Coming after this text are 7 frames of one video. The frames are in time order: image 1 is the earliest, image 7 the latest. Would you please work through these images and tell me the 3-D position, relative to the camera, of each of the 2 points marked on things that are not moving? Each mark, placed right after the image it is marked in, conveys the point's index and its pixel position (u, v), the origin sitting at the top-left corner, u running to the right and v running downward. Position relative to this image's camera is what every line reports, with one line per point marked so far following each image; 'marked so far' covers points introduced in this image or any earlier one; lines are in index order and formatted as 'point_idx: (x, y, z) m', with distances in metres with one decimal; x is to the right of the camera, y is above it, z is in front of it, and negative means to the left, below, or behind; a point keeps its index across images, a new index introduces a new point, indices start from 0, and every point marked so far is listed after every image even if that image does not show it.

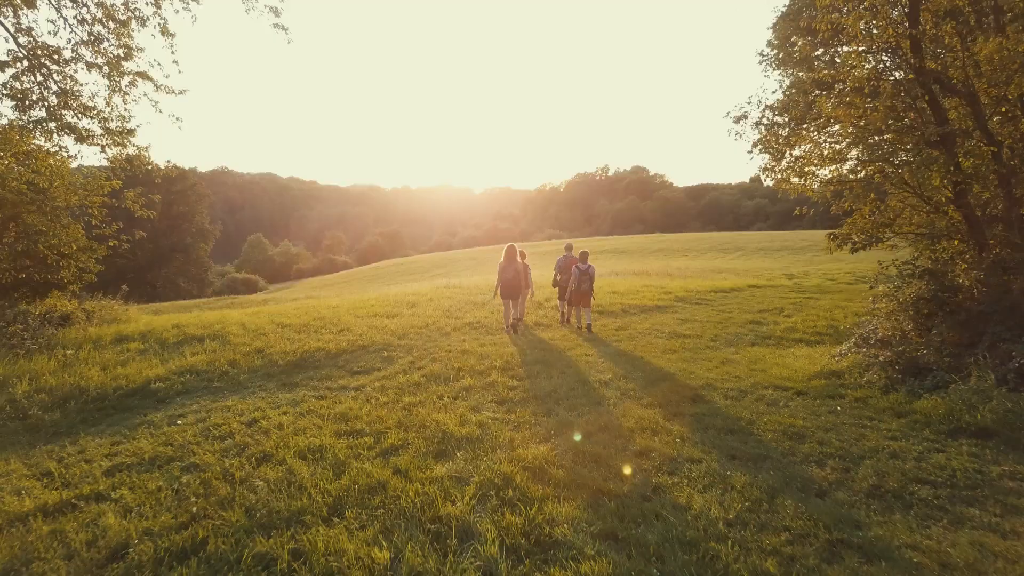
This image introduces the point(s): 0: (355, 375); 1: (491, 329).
0: (-2.2, -1.3, +11.4) m
1: (-0.4, -0.8, +15.5) m
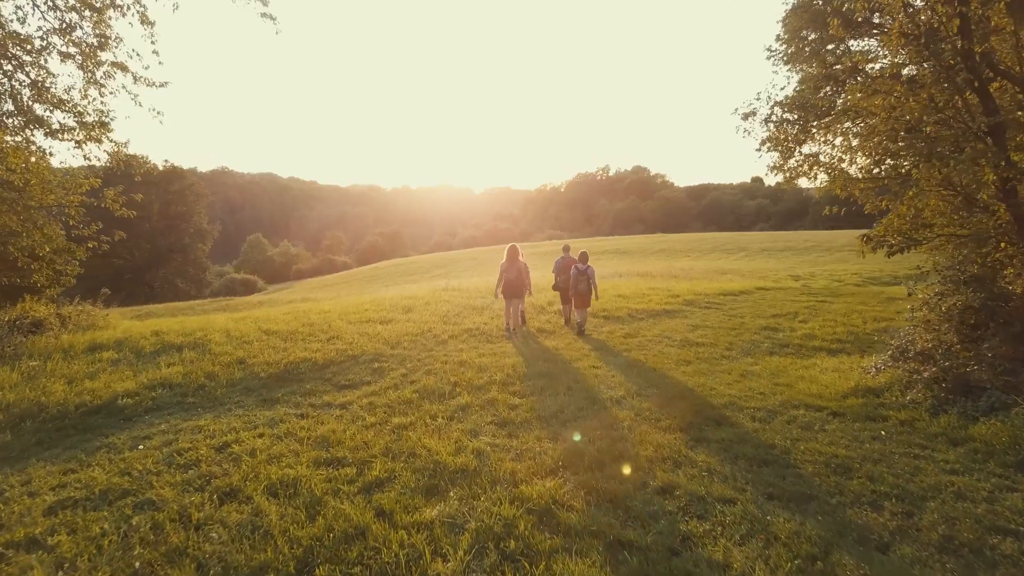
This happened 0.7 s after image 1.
0: (-2.2, -1.4, +10.5) m
1: (-0.4, -0.9, +14.5) m
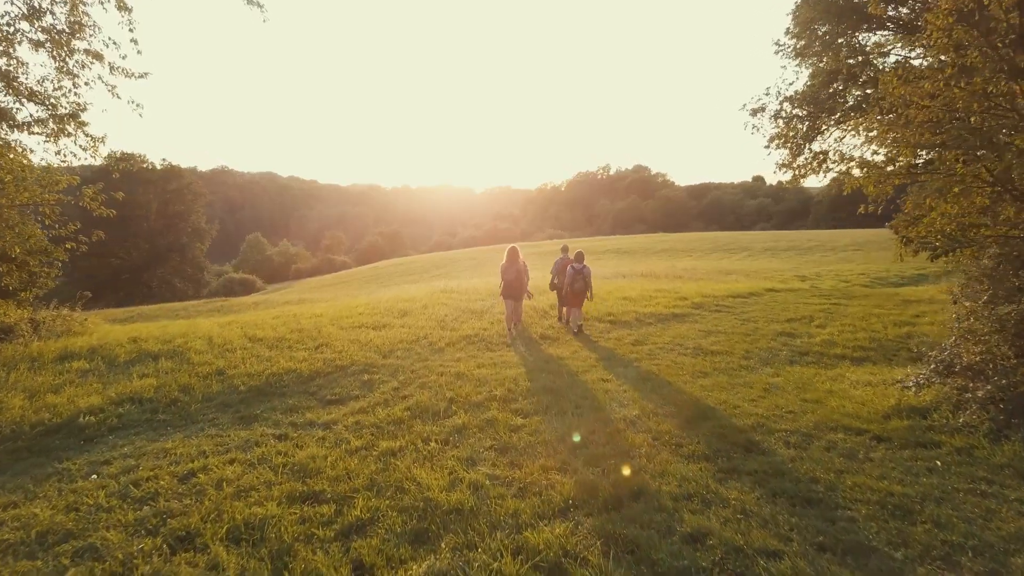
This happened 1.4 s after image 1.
0: (-2.2, -1.5, +9.5) m
1: (-0.4, -1.0, +13.6) m
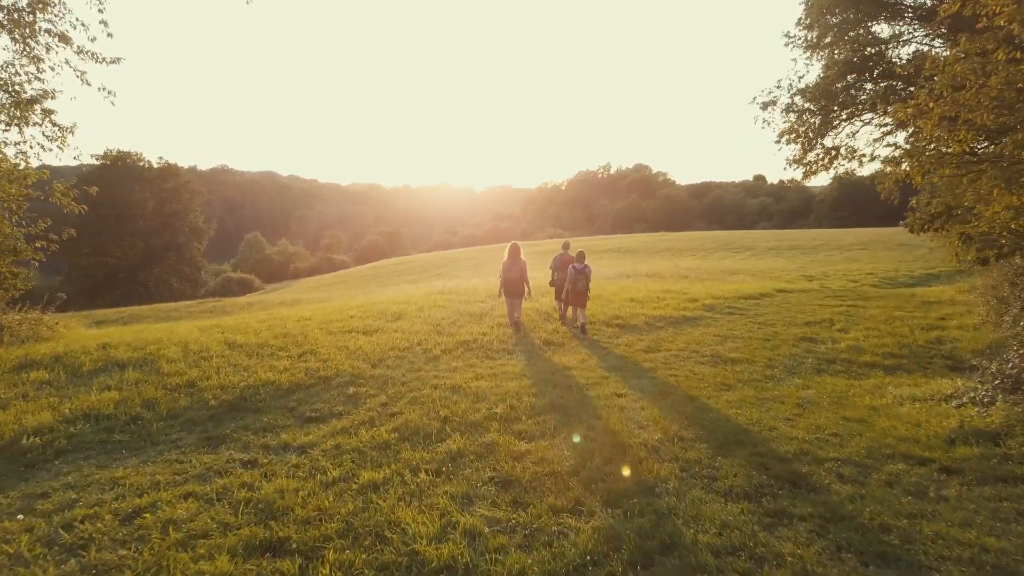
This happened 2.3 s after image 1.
0: (-2.2, -1.5, +8.4) m
1: (-0.3, -1.0, +12.5) m
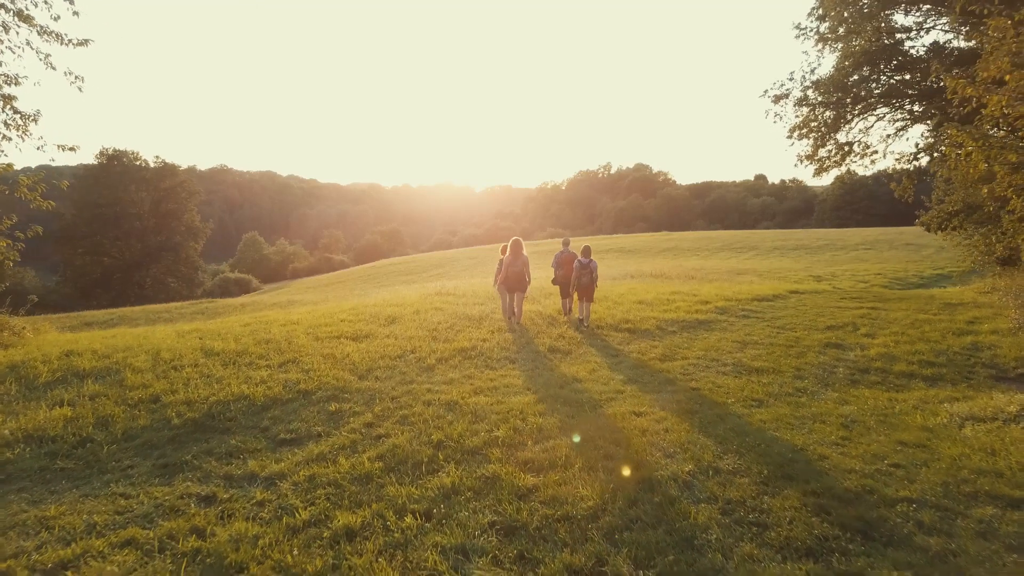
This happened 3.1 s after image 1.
0: (-2.1, -1.5, +7.3) m
1: (-0.3, -1.0, +11.4) m
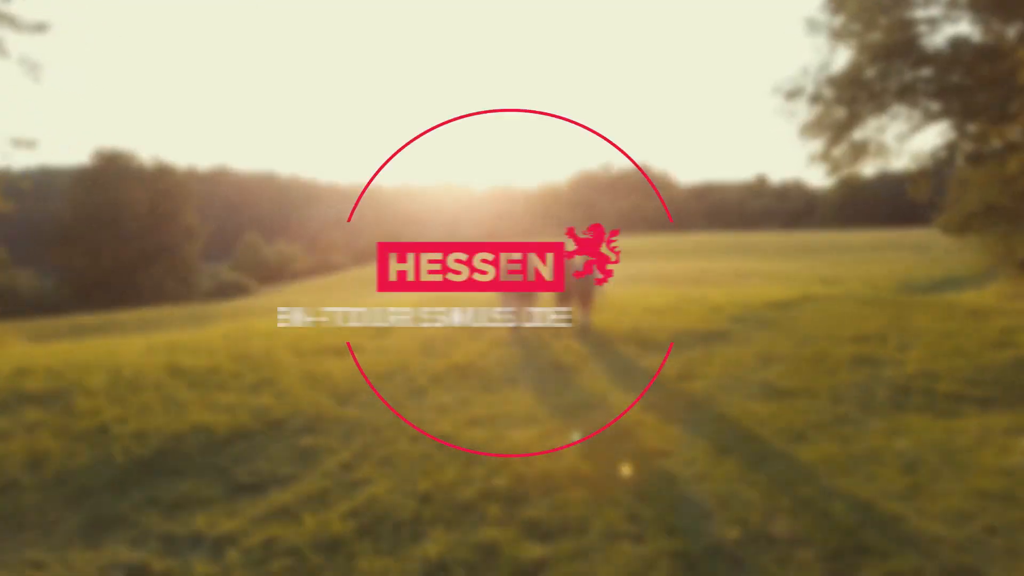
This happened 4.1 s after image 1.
0: (-2.1, -1.7, +6.1) m
1: (-0.3, -1.2, +10.2) m
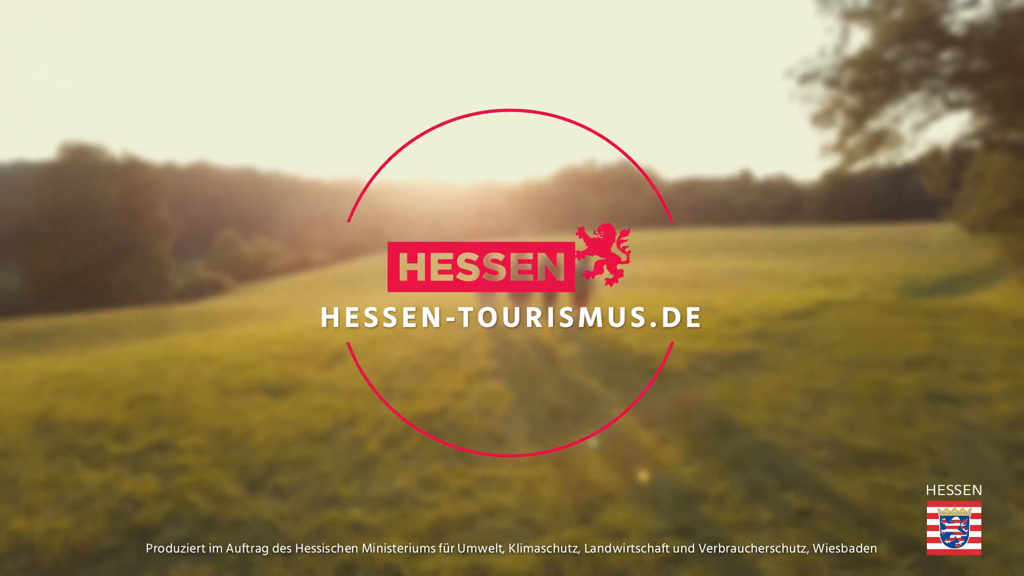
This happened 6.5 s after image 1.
0: (-2.2, -1.9, +3.4) m
1: (-0.4, -1.5, +7.6) m
